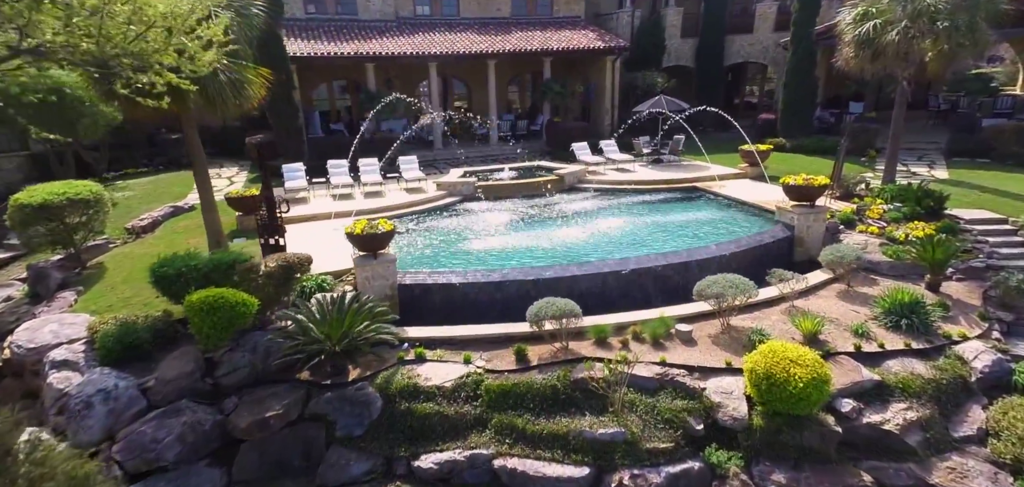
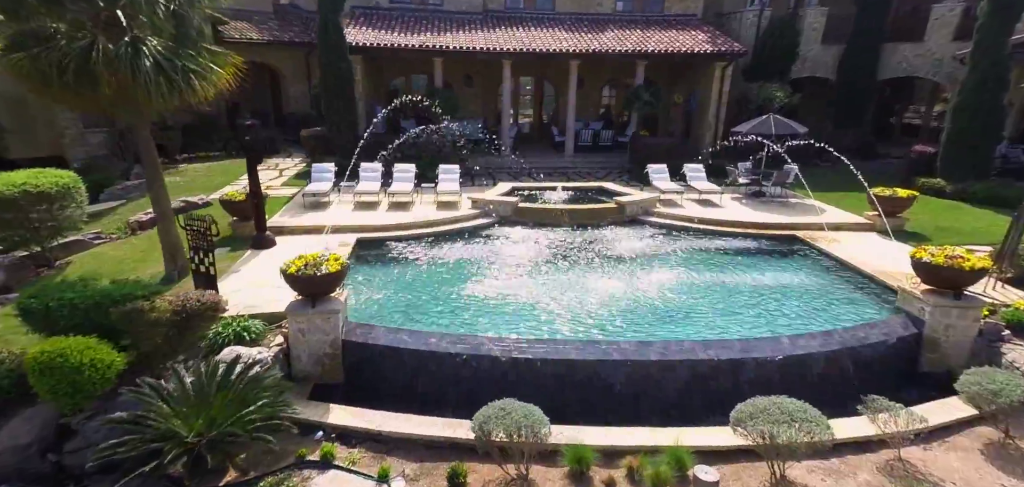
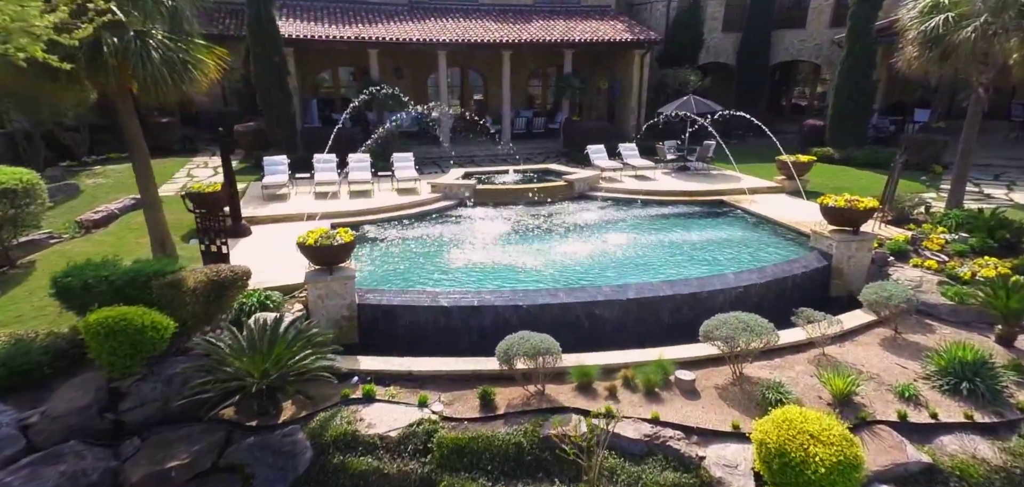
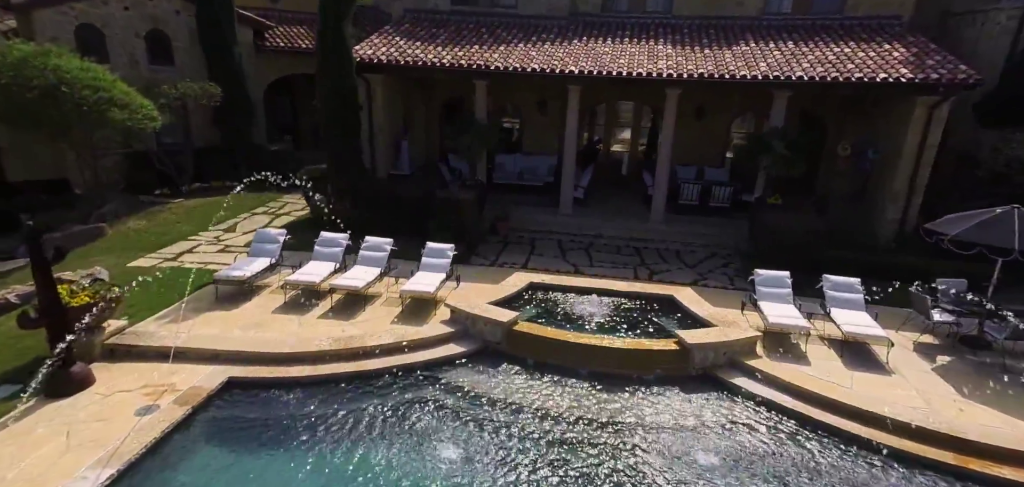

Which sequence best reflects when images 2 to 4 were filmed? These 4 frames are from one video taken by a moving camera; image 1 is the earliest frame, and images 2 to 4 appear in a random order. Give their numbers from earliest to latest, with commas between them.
3, 2, 4
